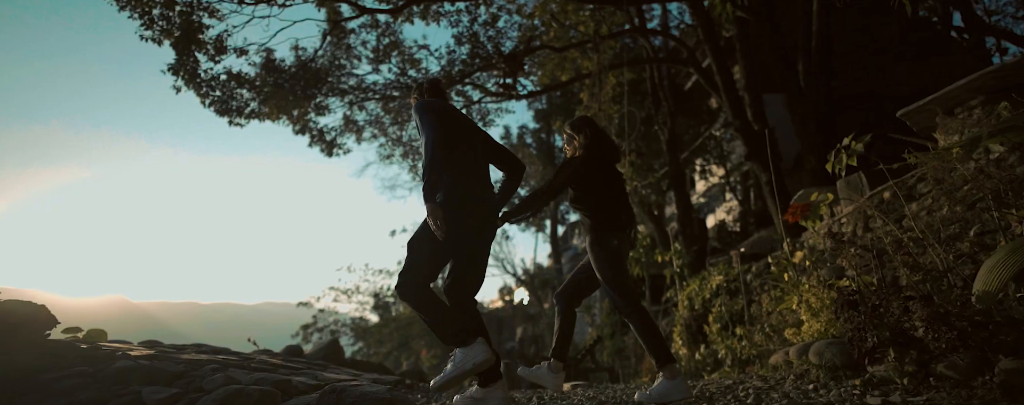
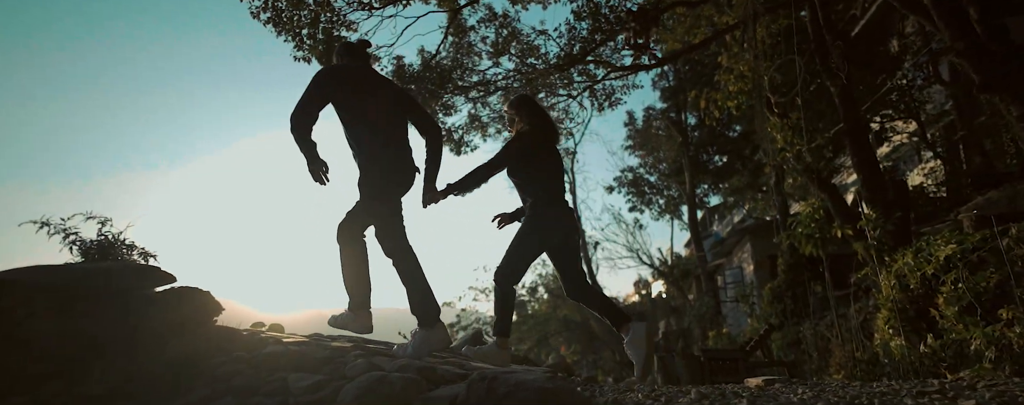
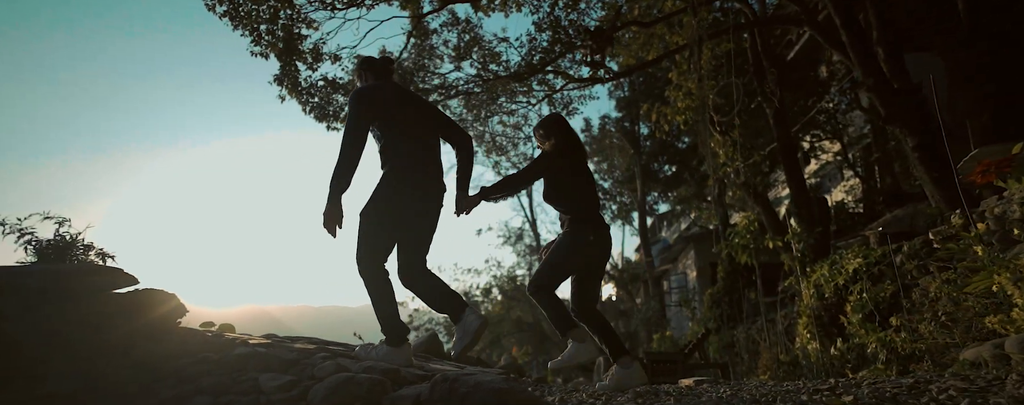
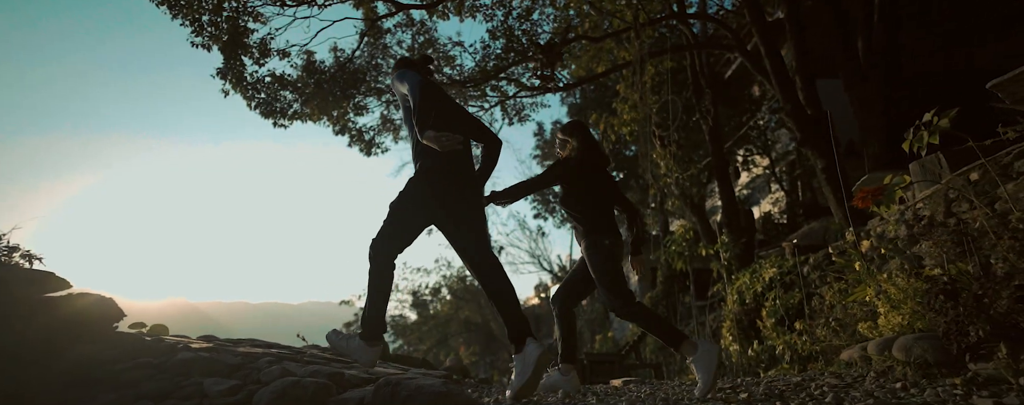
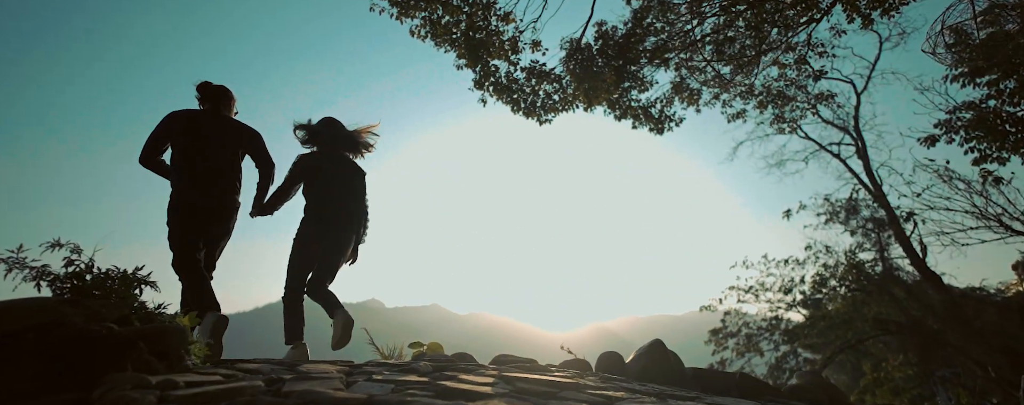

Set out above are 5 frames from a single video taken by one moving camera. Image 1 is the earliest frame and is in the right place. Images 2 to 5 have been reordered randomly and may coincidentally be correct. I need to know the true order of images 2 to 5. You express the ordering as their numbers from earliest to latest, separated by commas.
4, 3, 2, 5
